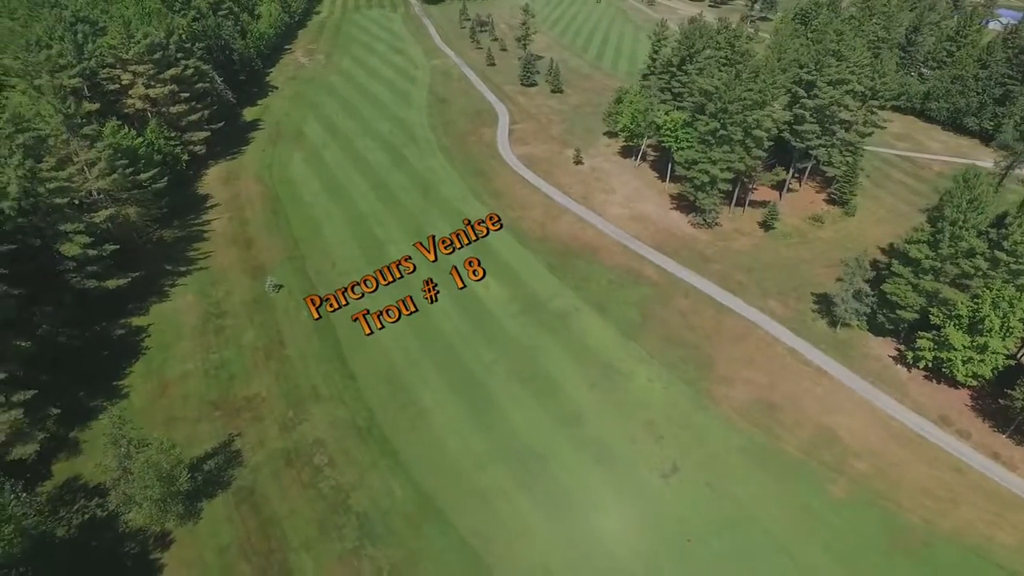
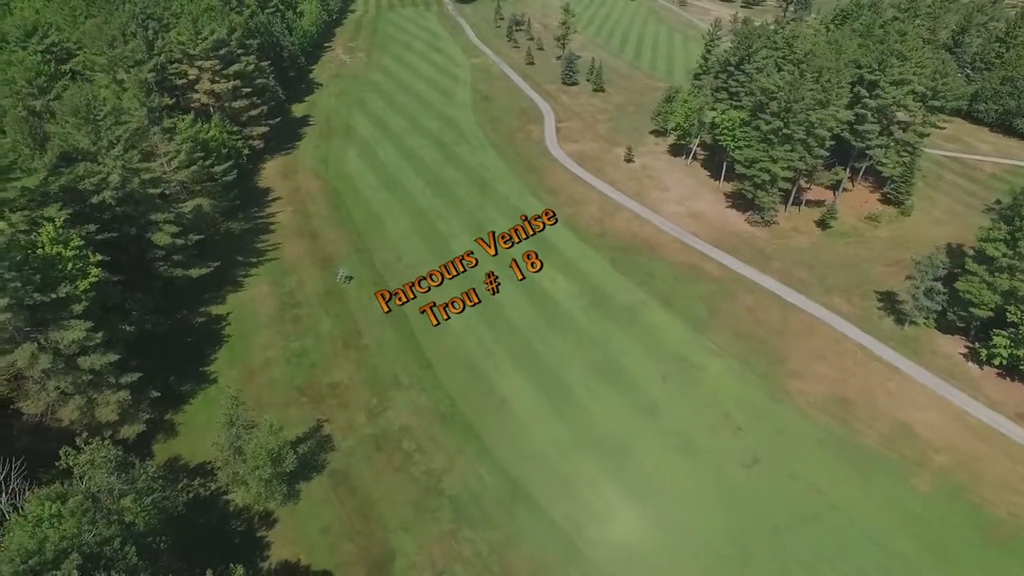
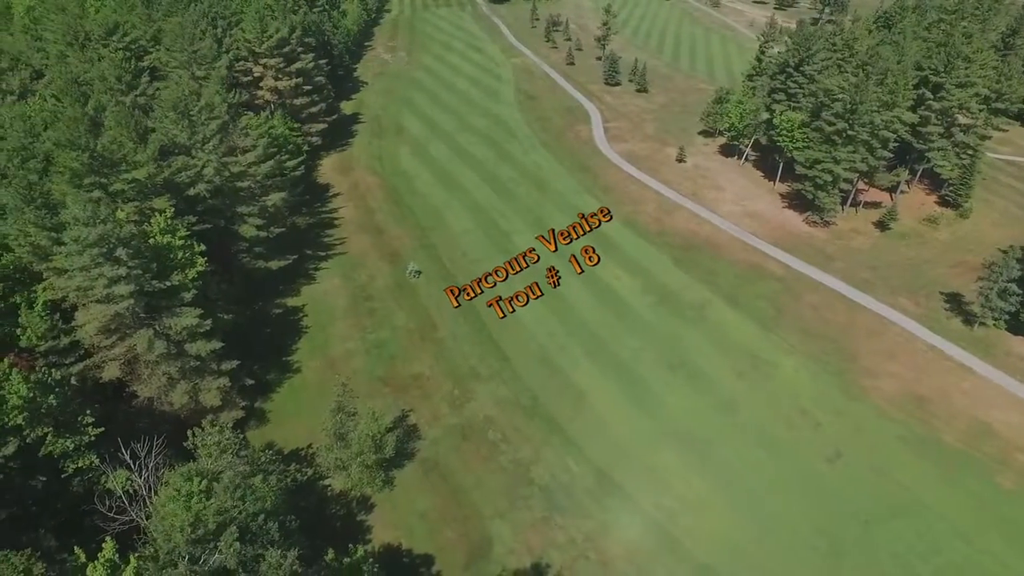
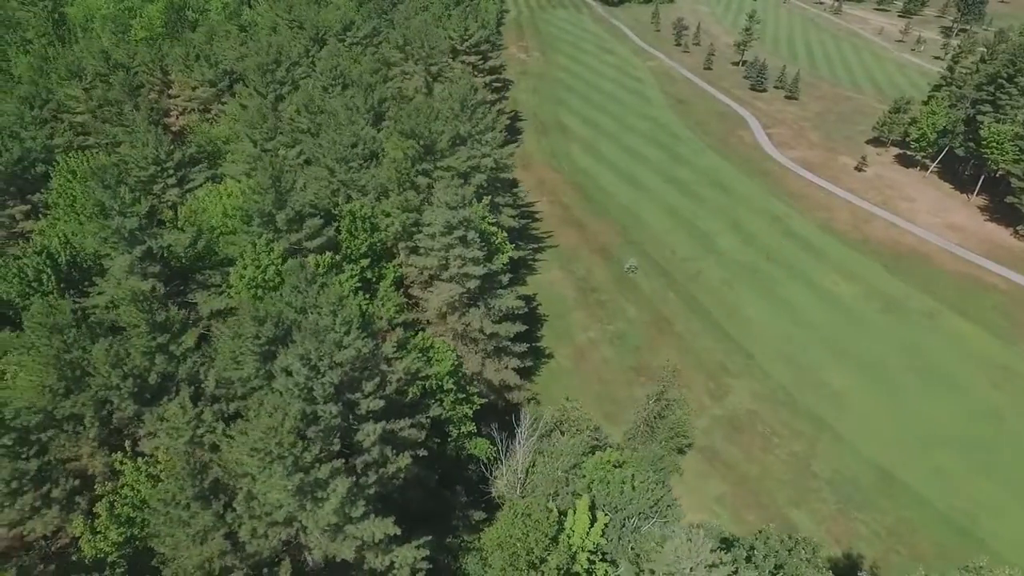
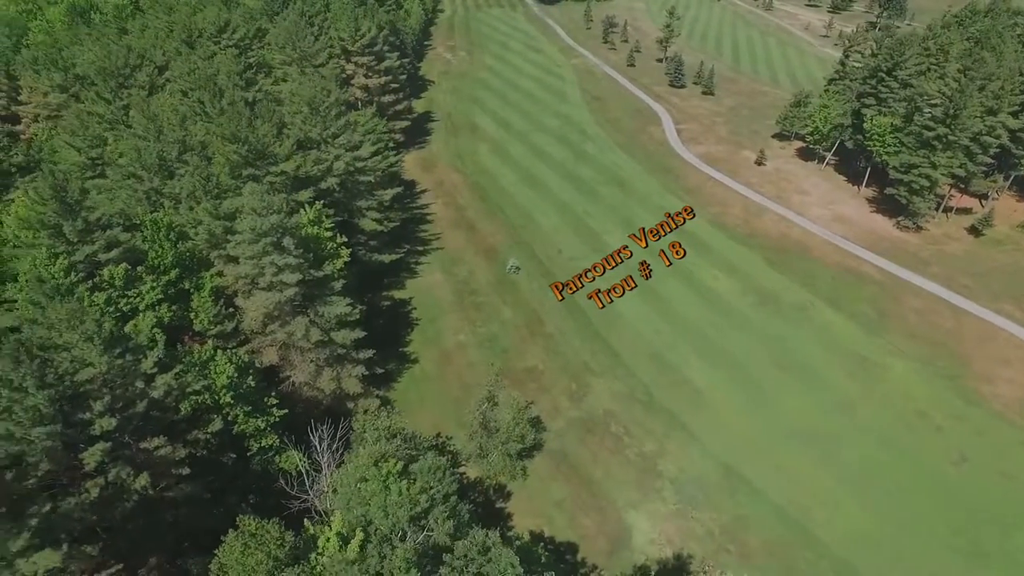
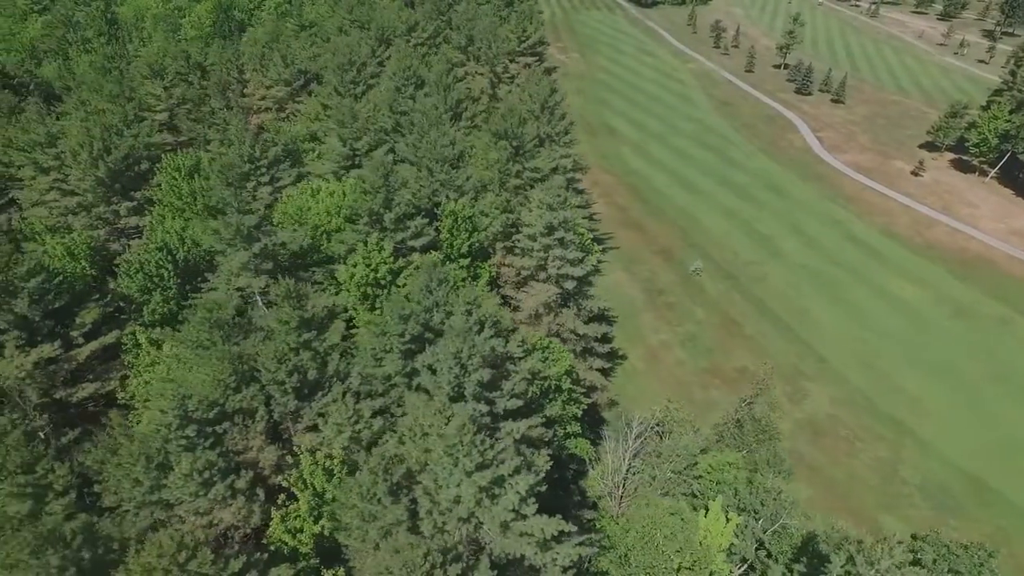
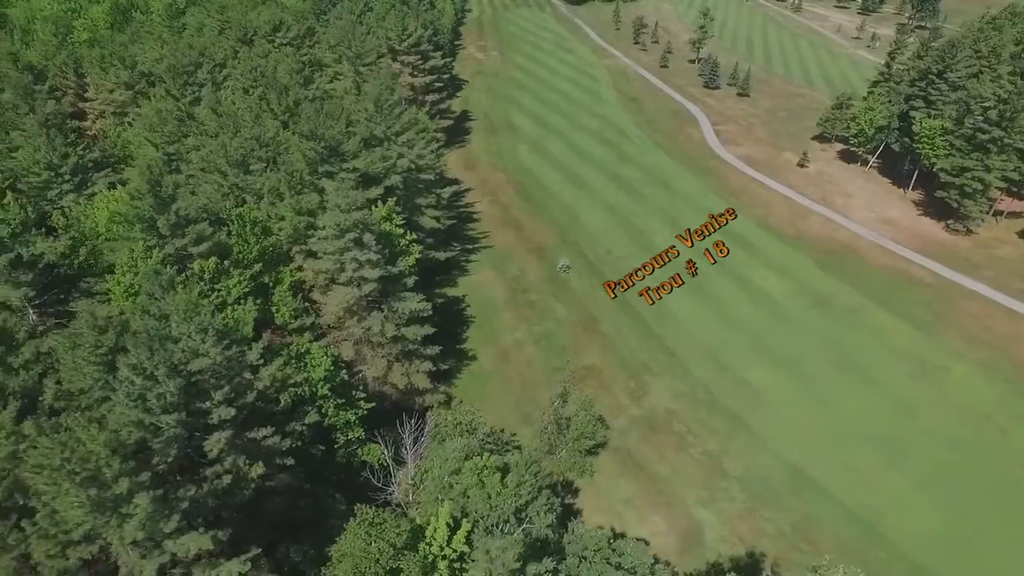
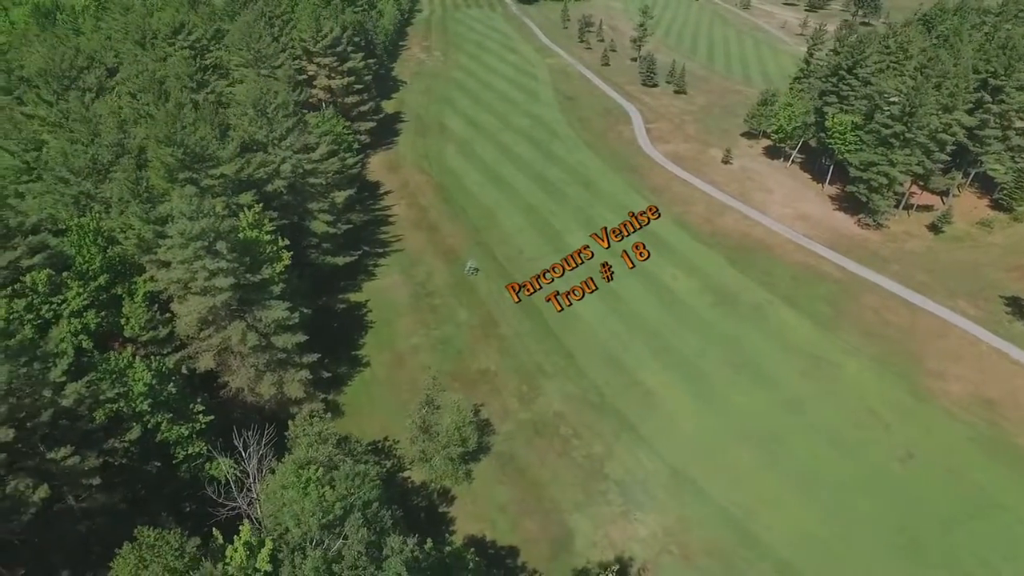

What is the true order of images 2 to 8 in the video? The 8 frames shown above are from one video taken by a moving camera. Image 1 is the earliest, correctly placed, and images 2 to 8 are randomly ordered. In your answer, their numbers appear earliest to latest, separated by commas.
2, 3, 8, 5, 7, 4, 6
